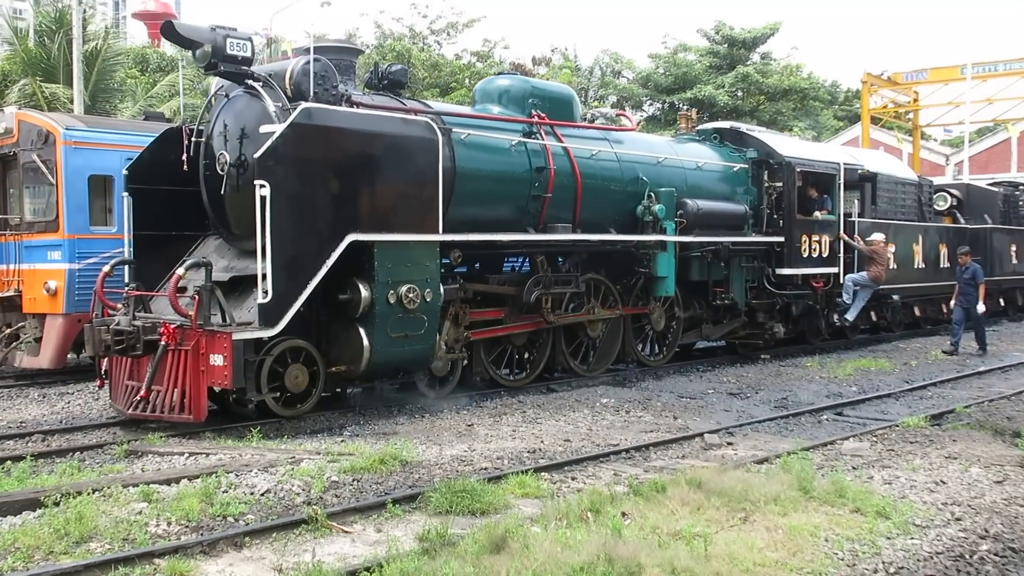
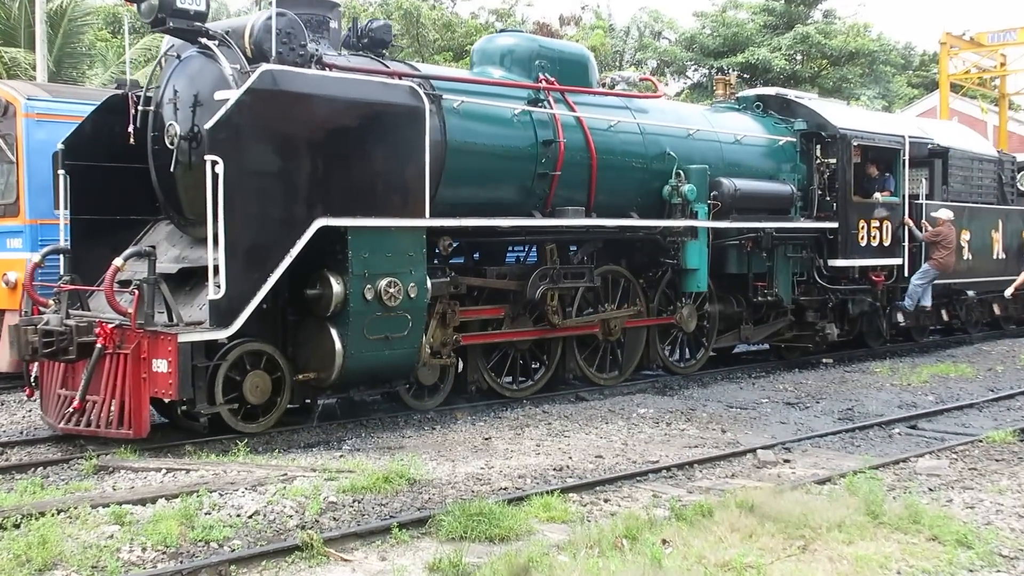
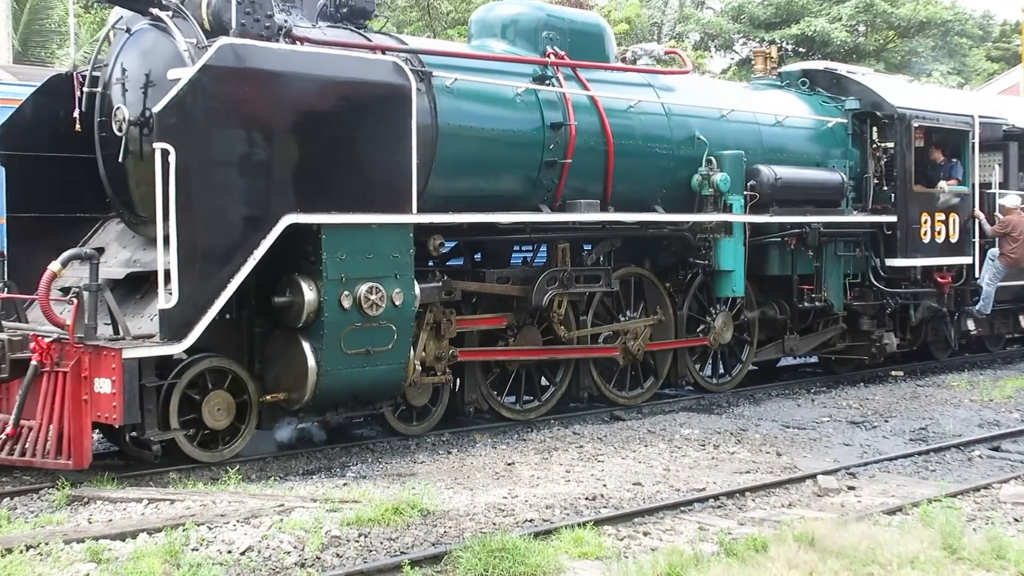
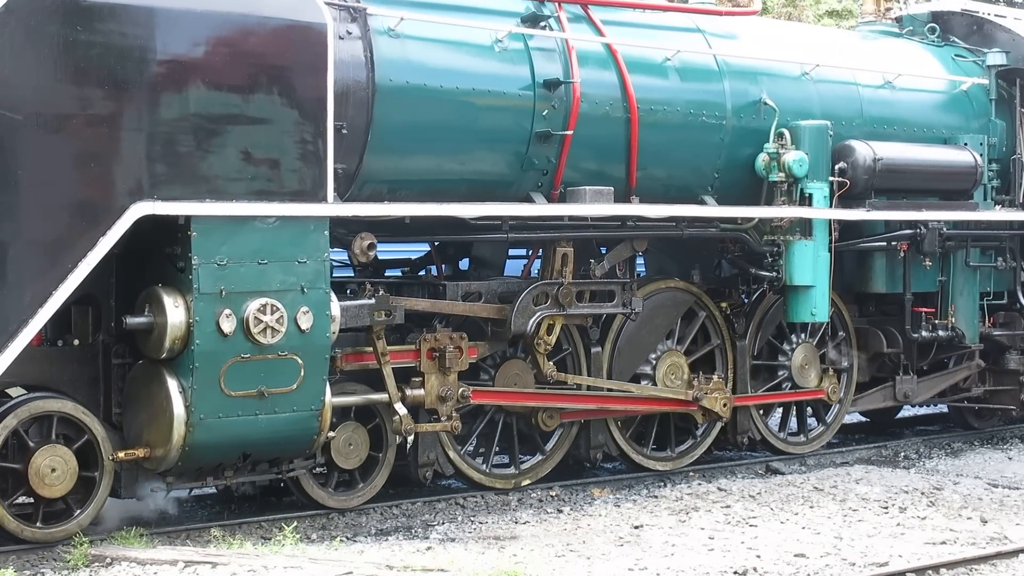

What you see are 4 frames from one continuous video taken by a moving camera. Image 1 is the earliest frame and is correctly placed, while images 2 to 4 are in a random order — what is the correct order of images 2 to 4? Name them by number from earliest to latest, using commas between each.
2, 3, 4
